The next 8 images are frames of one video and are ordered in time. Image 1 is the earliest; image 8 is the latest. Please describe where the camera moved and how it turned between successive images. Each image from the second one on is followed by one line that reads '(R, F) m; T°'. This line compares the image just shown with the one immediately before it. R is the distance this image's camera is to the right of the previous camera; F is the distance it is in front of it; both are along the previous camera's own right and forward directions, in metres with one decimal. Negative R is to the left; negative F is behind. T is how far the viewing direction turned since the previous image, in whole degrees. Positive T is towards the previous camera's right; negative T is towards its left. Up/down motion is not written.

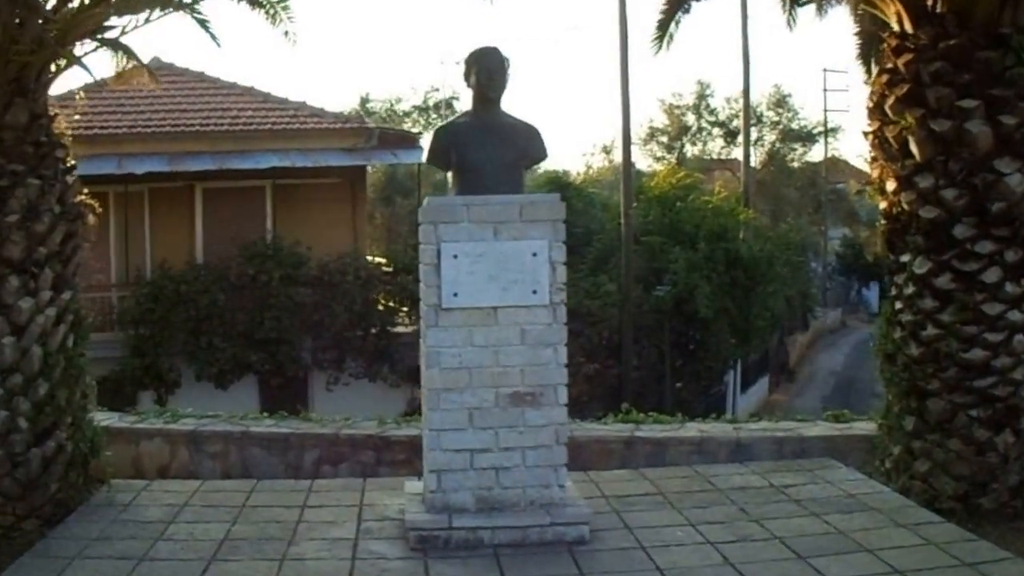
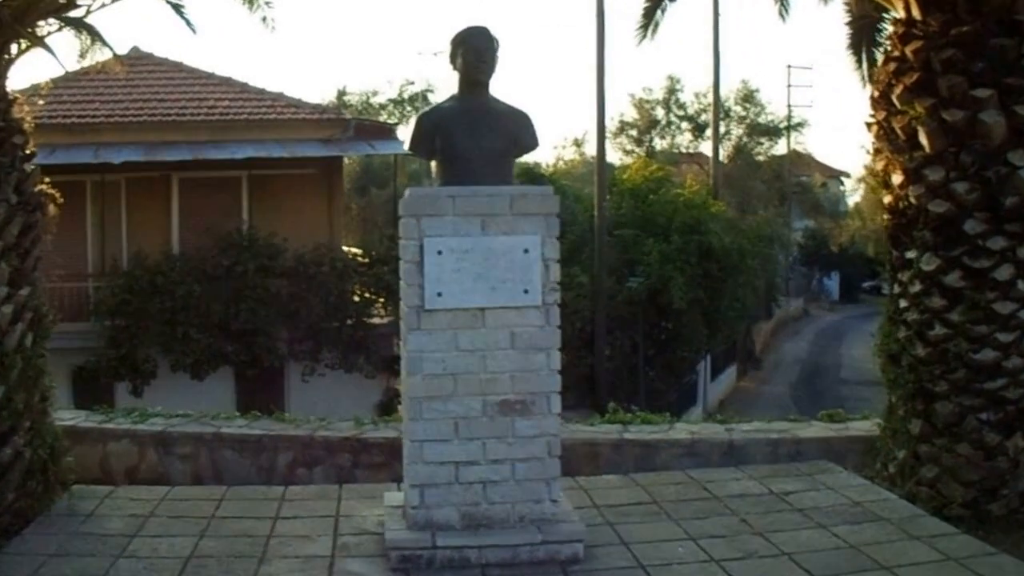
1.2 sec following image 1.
(-0.1, +0.4) m; +1°
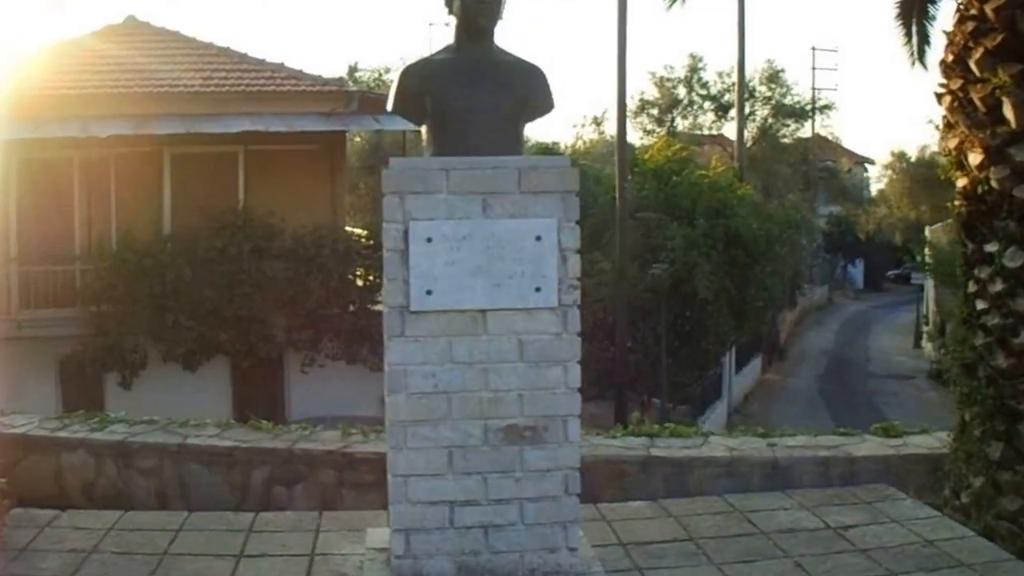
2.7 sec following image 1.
(0.0, +1.0) m; -1°
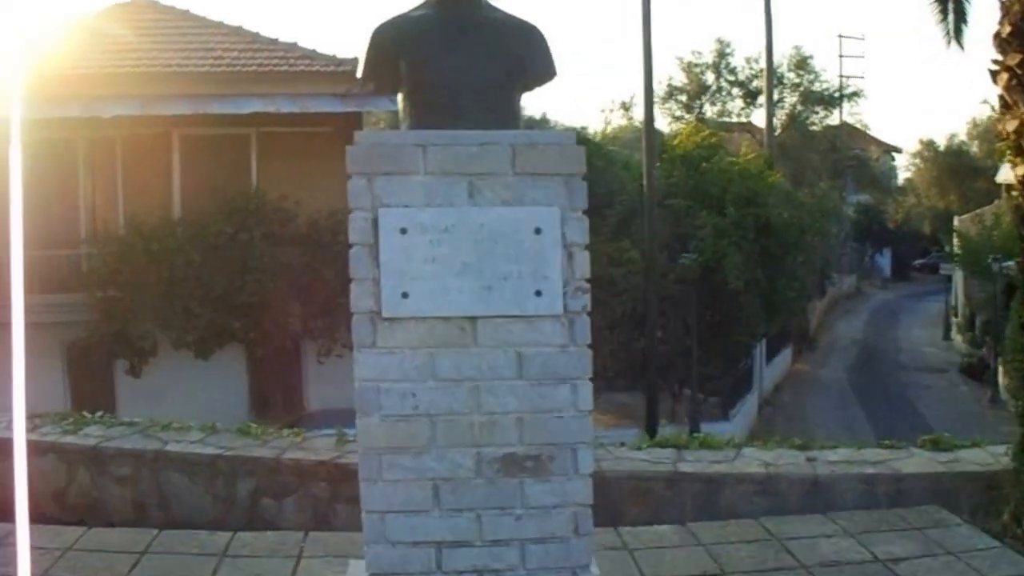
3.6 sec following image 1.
(+0.1, +0.7) m; -1°
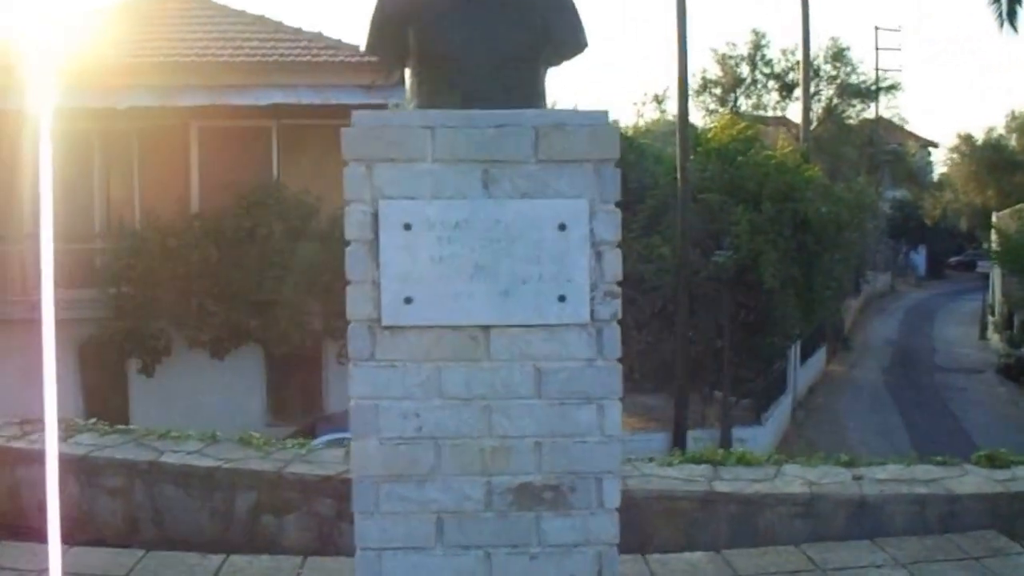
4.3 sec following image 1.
(0.0, +0.5) m; -1°
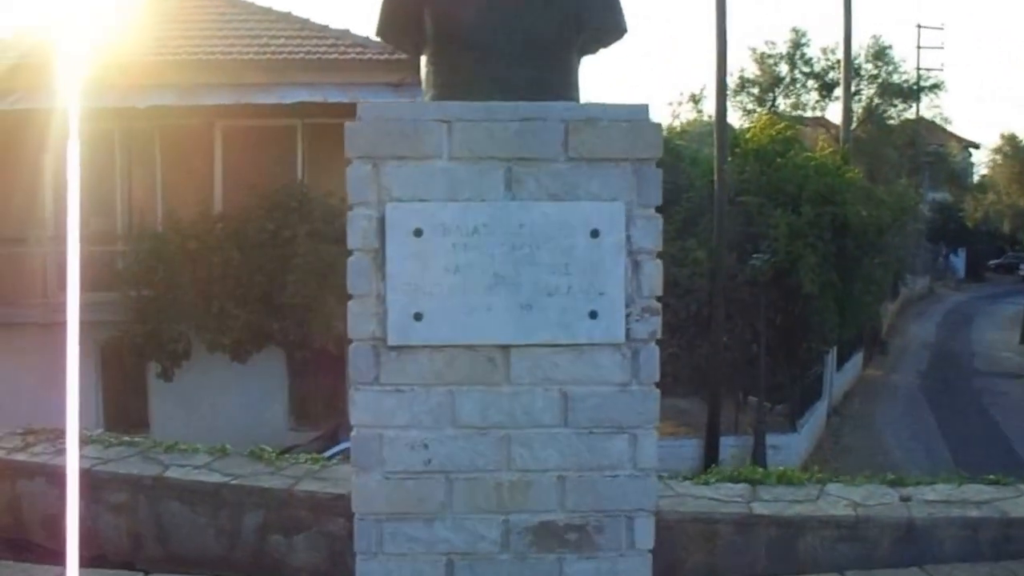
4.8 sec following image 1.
(0.0, +0.3) m; -2°
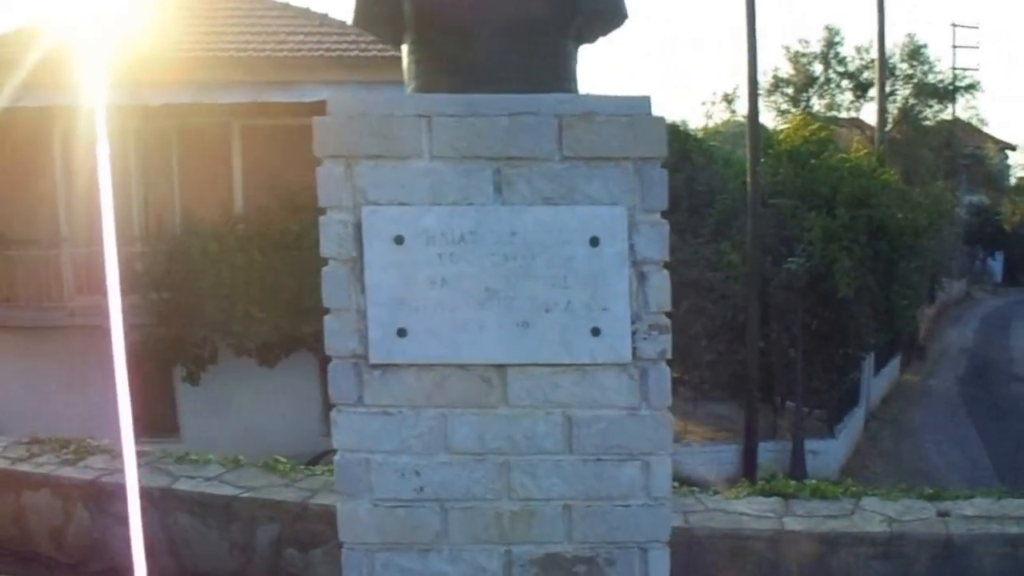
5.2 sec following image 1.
(+0.1, +0.2) m; -2°
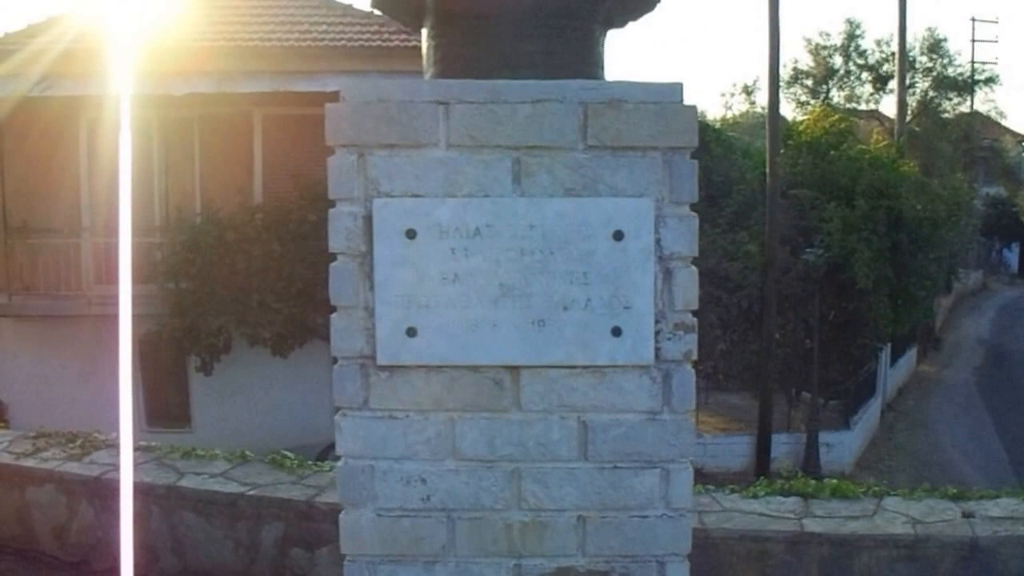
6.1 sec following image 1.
(0.0, +0.1) m; -1°
